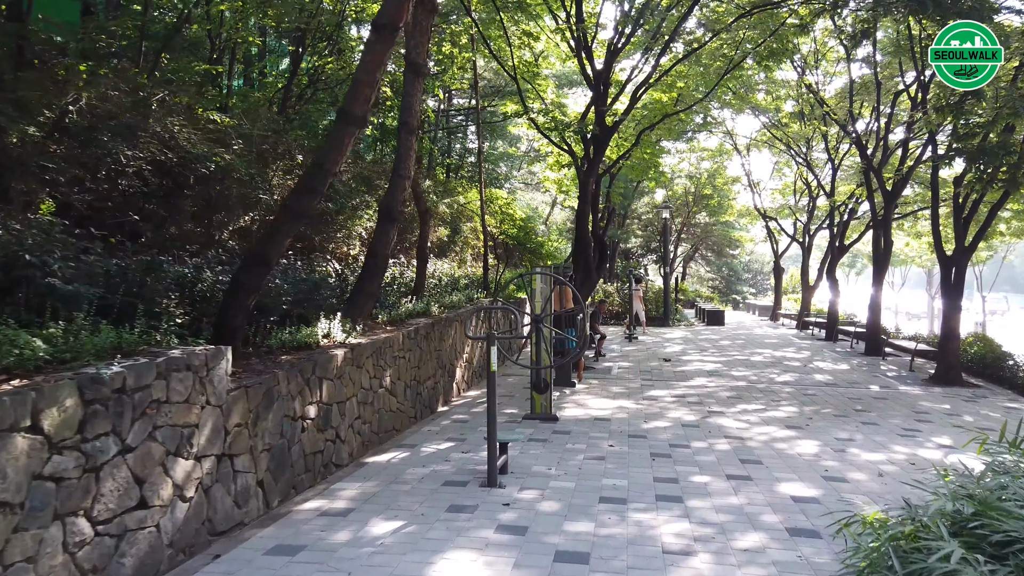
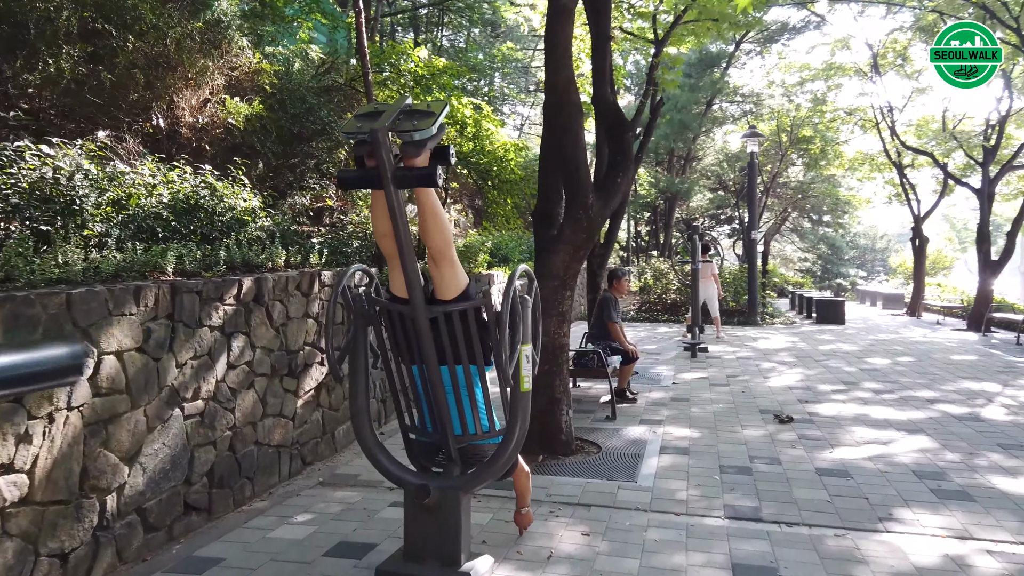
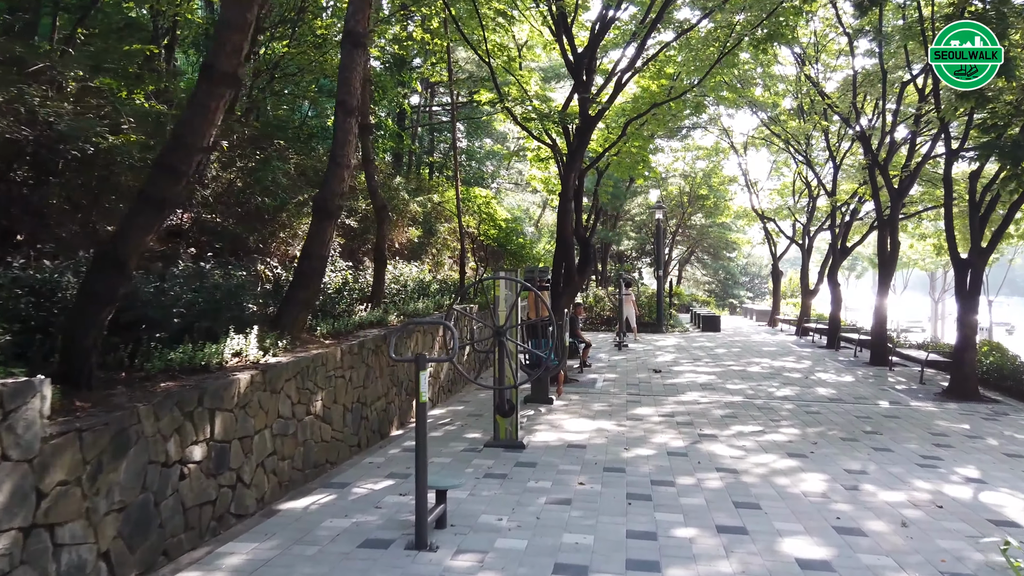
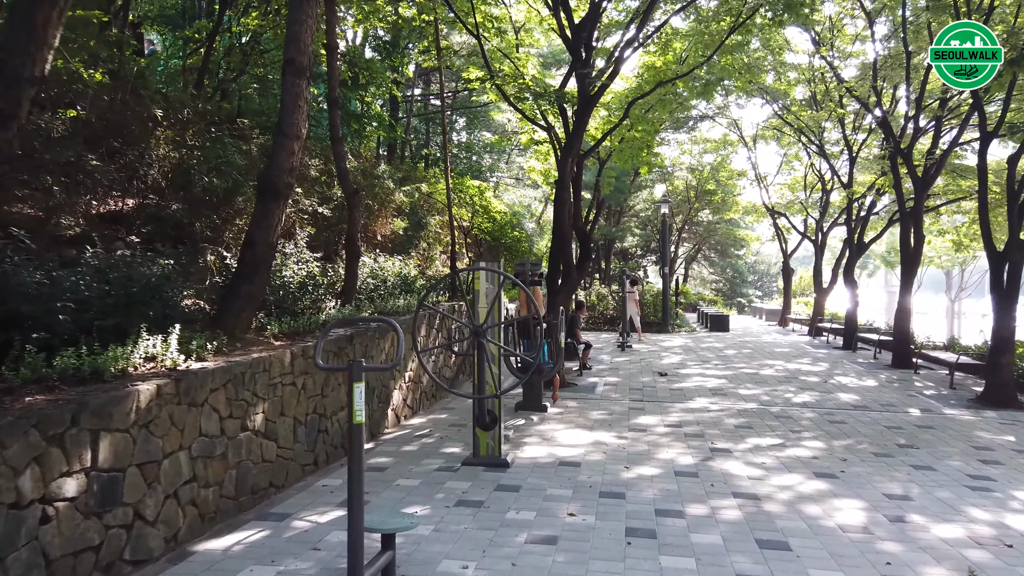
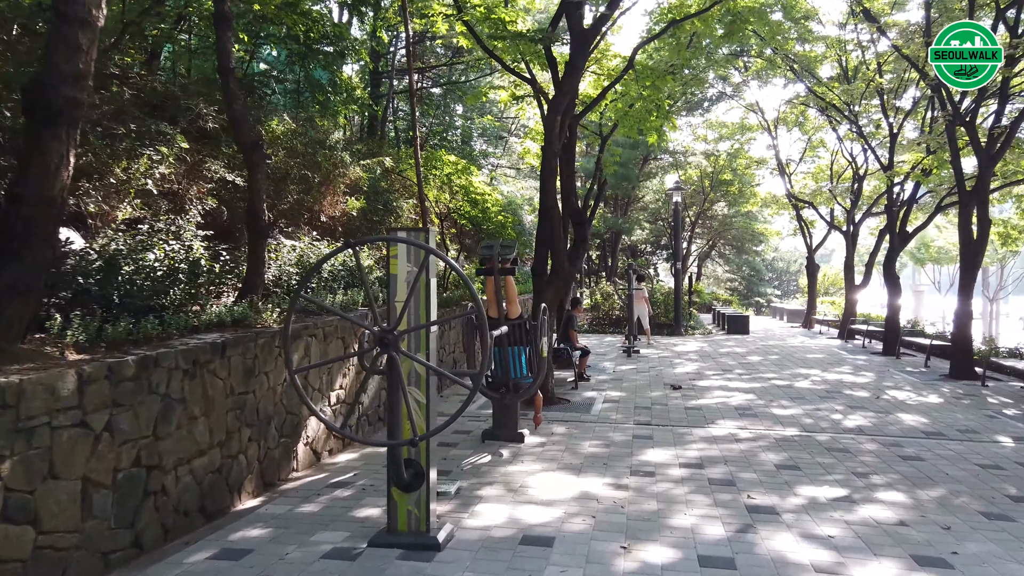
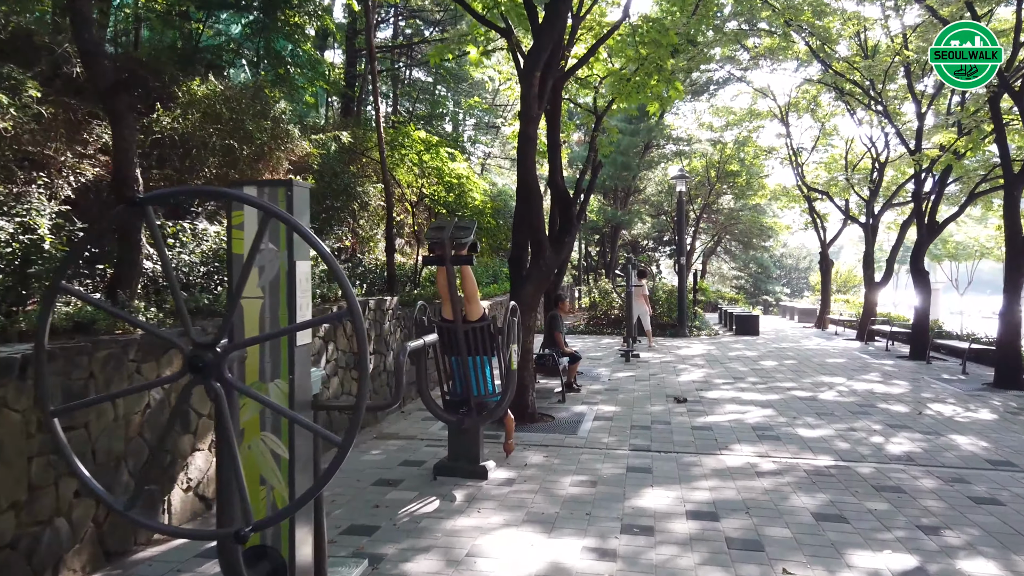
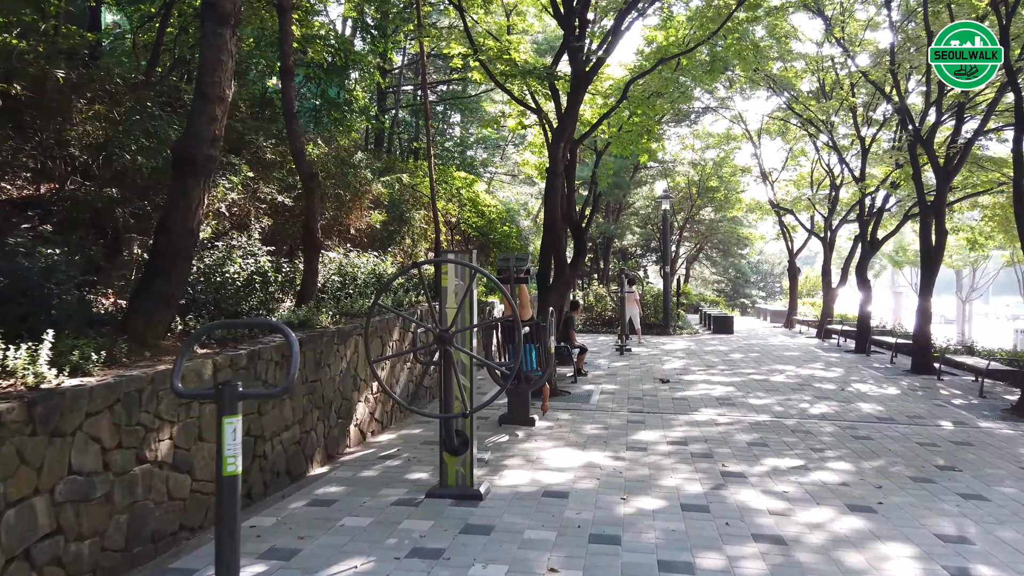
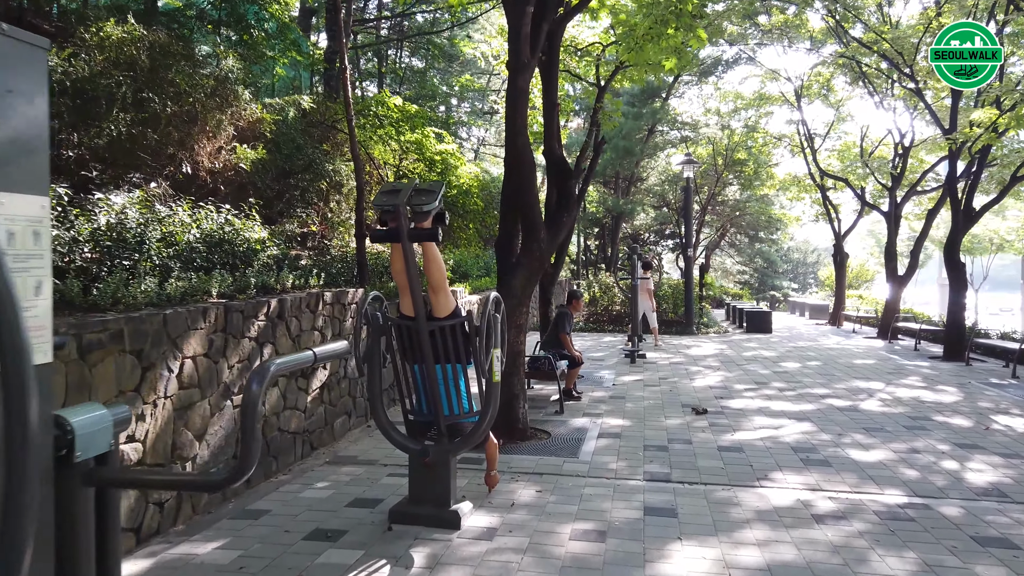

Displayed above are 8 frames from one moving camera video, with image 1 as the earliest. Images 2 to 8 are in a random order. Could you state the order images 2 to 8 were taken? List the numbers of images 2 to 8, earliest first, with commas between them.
3, 4, 7, 5, 6, 8, 2
